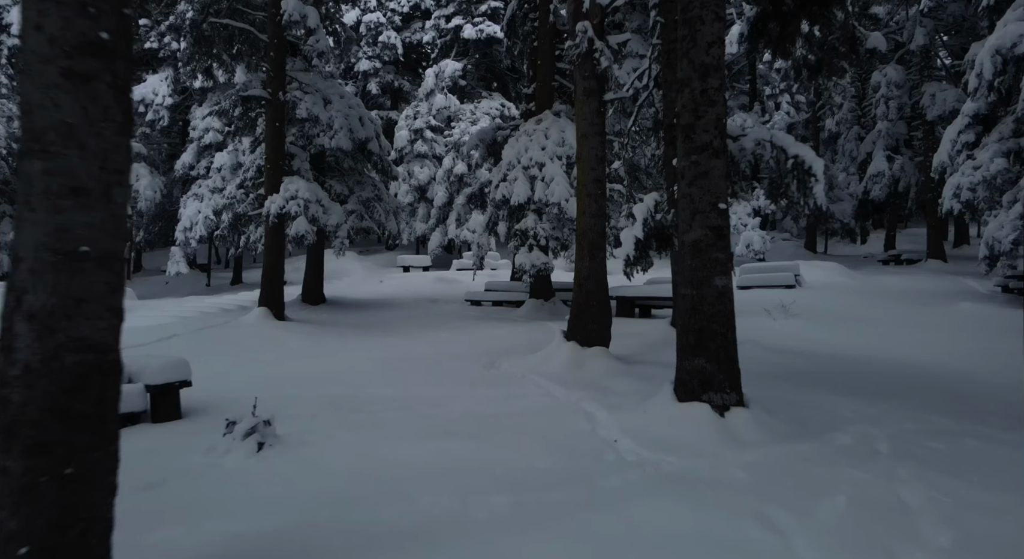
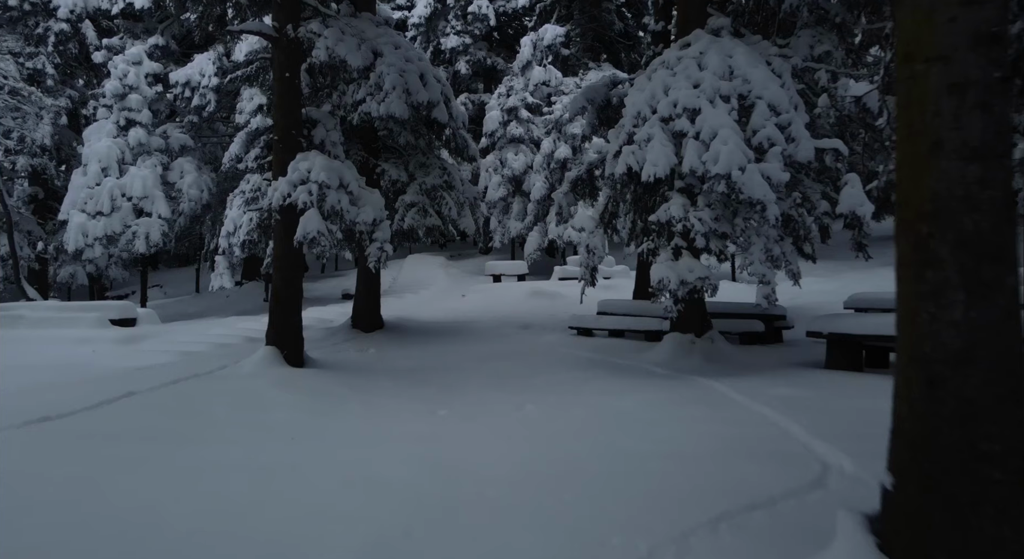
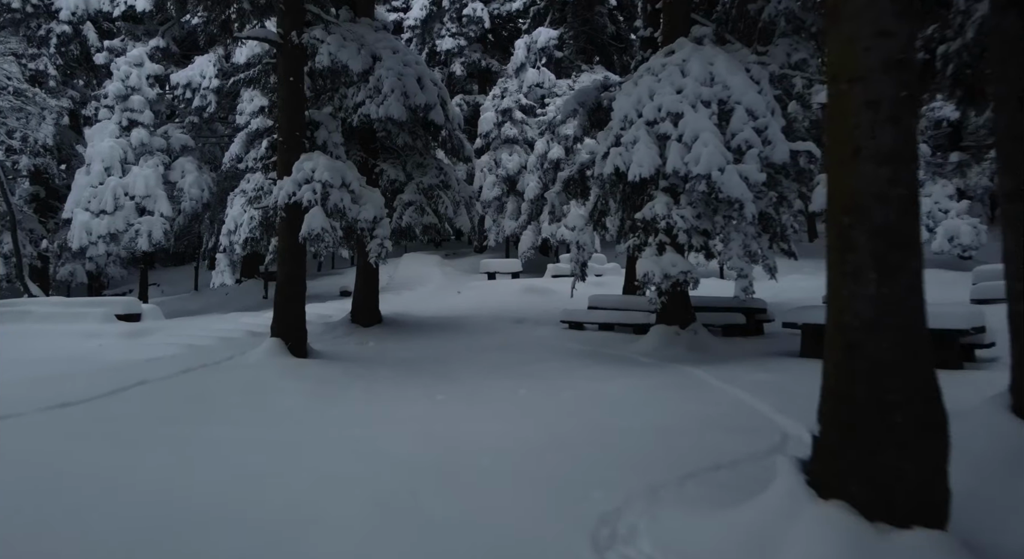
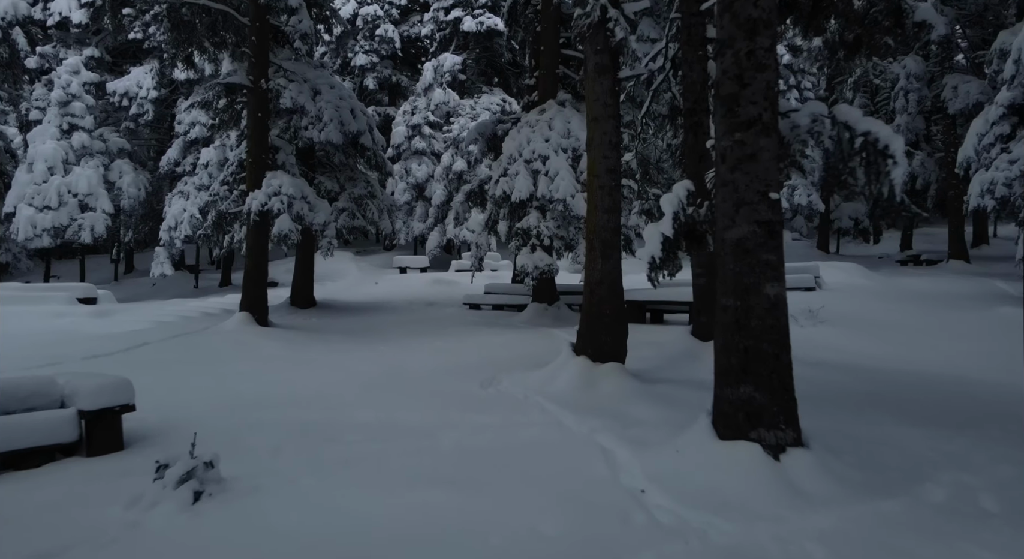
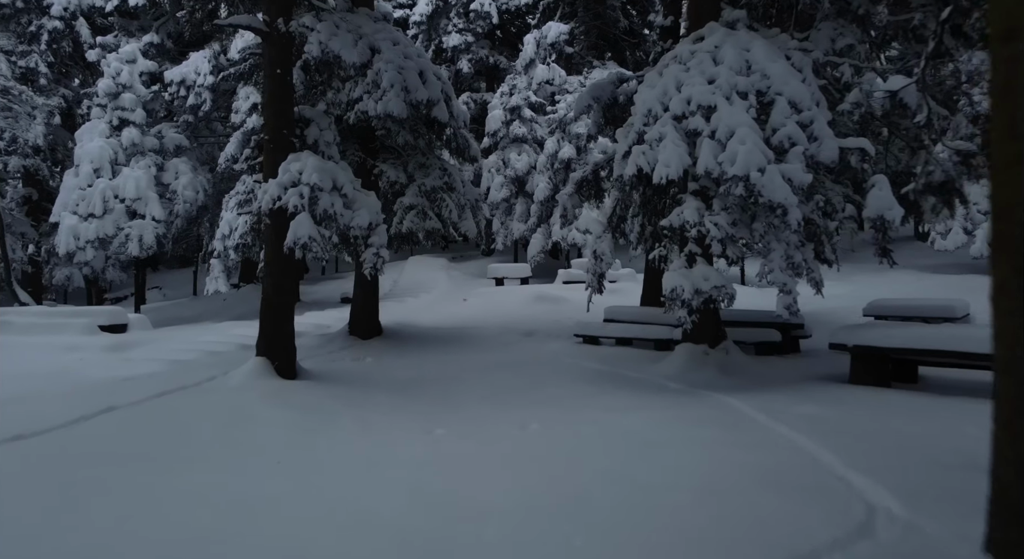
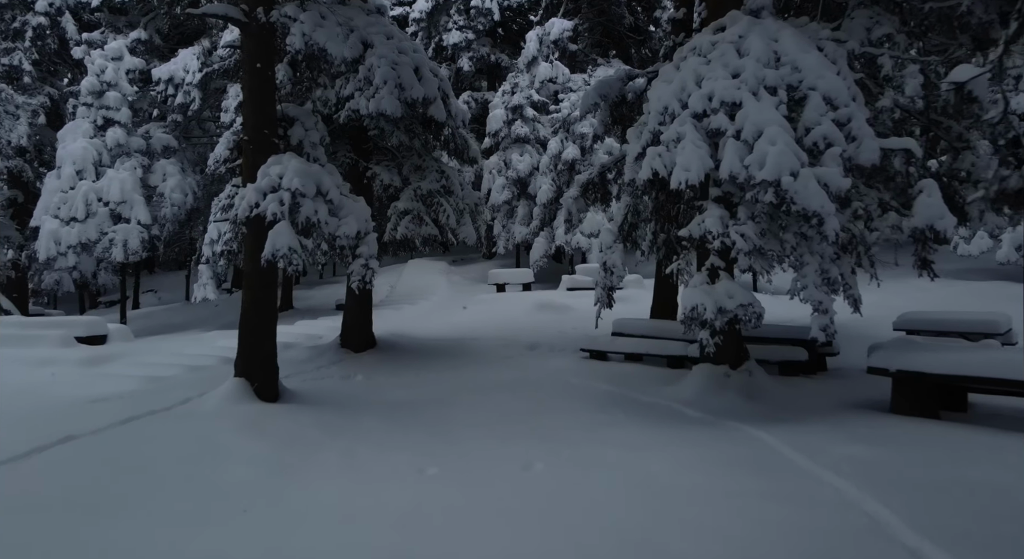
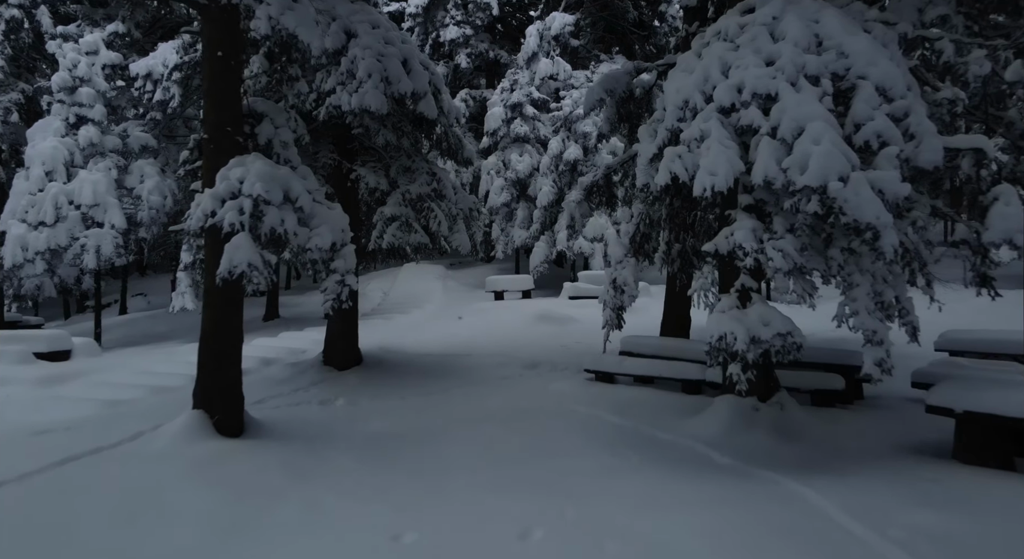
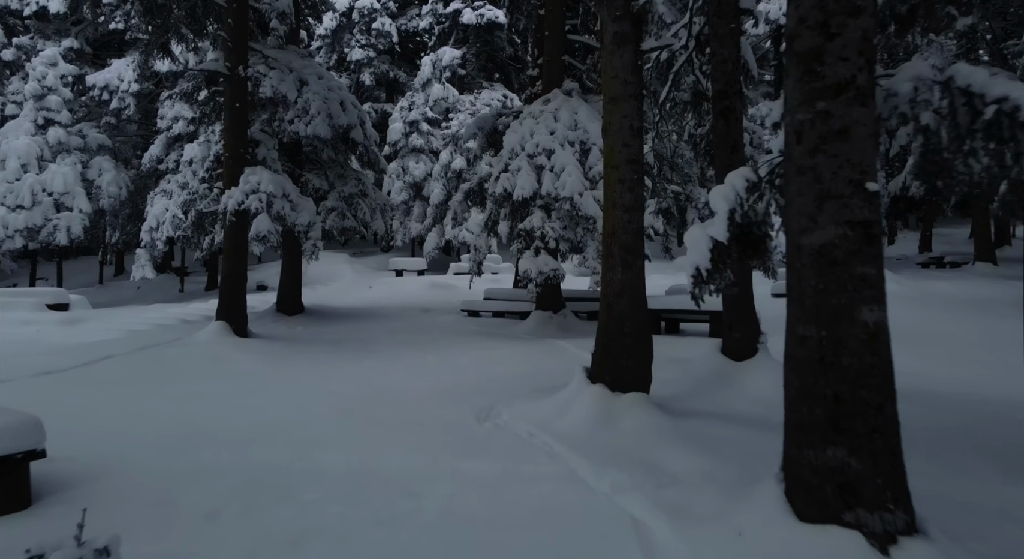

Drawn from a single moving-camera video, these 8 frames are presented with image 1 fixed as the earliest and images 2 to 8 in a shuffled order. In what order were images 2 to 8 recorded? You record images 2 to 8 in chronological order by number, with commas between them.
4, 8, 3, 2, 5, 6, 7
